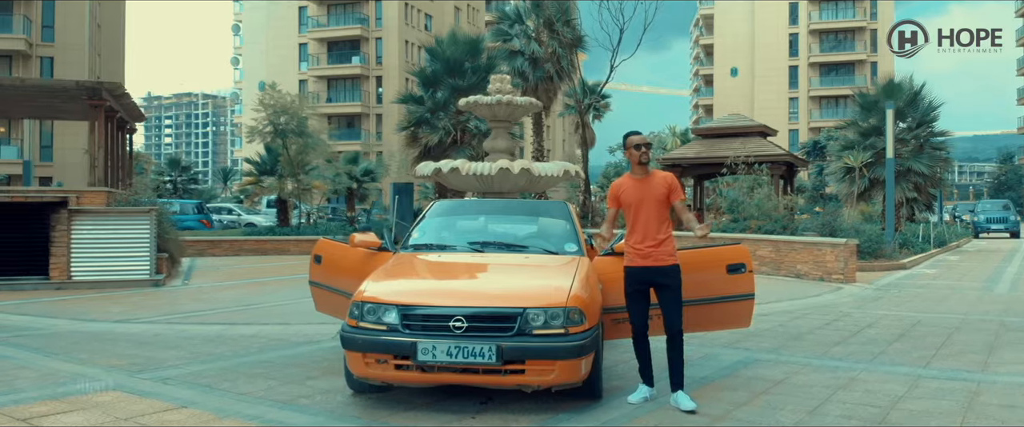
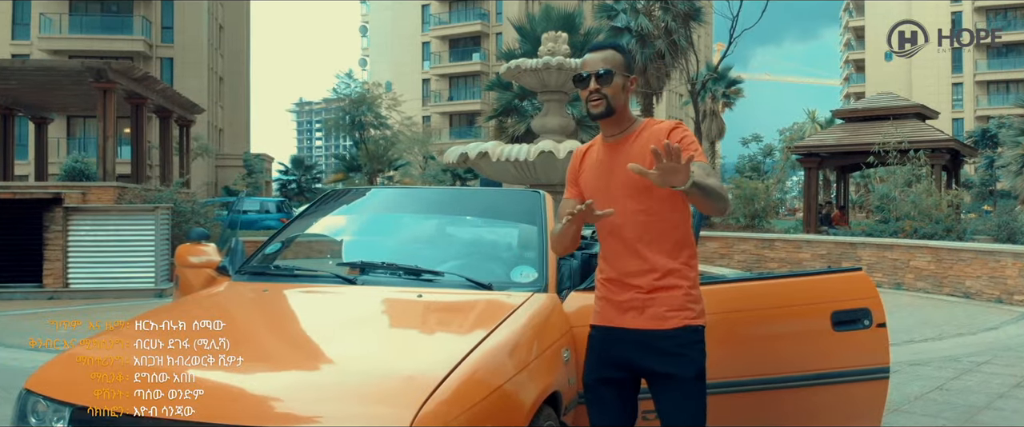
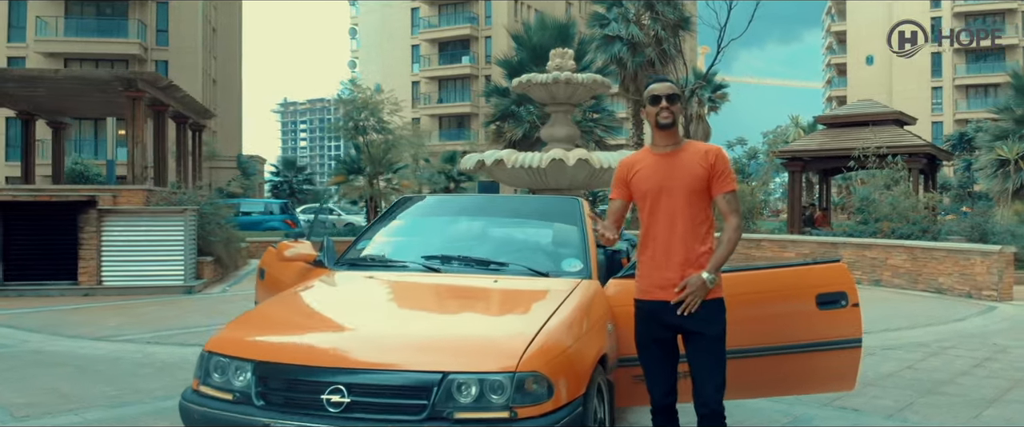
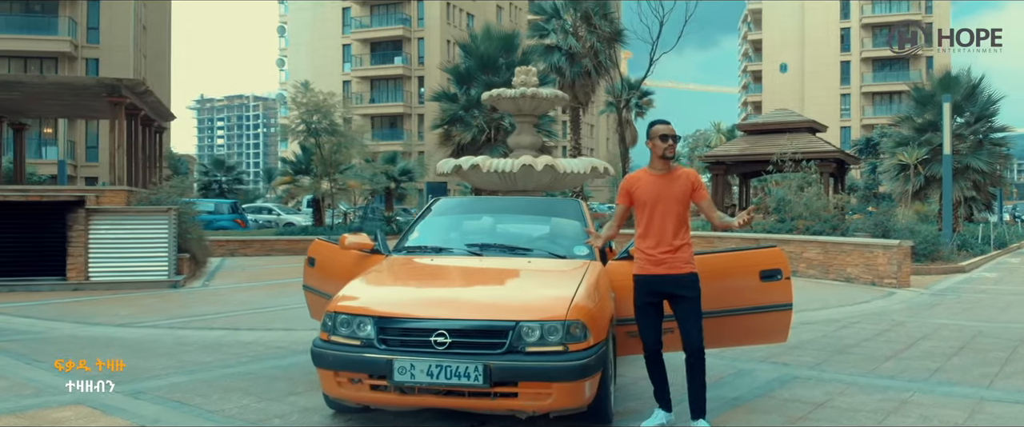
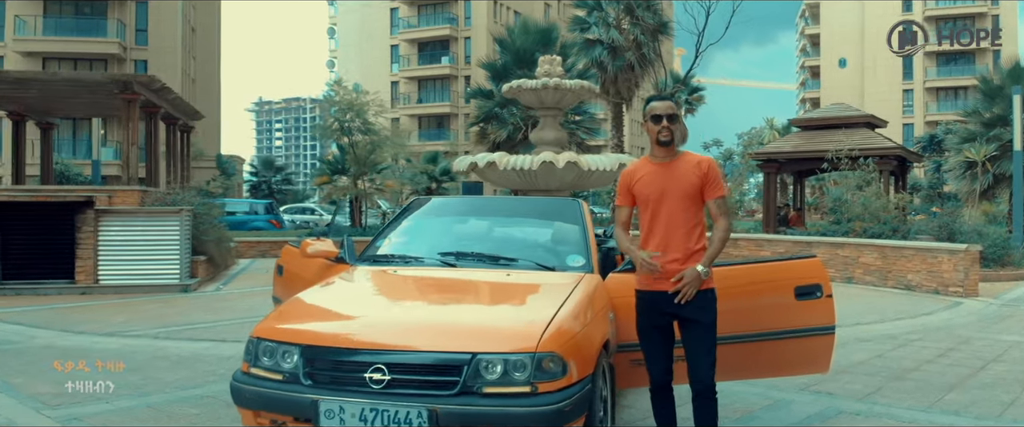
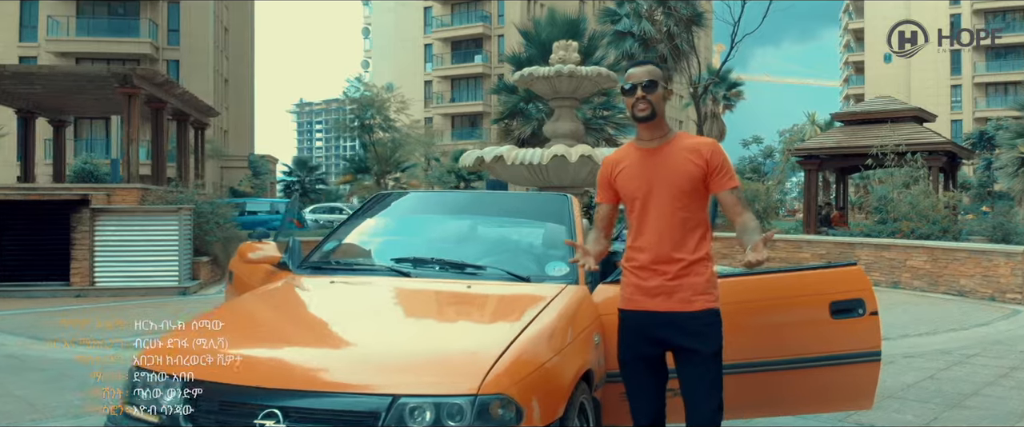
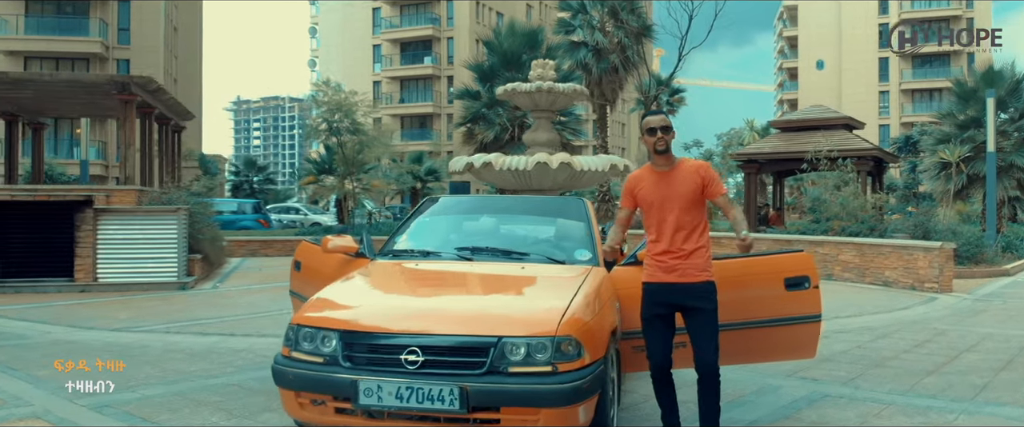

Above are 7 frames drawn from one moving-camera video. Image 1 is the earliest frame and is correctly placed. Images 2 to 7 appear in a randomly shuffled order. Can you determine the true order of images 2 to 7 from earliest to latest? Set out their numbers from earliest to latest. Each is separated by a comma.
4, 7, 5, 3, 6, 2
